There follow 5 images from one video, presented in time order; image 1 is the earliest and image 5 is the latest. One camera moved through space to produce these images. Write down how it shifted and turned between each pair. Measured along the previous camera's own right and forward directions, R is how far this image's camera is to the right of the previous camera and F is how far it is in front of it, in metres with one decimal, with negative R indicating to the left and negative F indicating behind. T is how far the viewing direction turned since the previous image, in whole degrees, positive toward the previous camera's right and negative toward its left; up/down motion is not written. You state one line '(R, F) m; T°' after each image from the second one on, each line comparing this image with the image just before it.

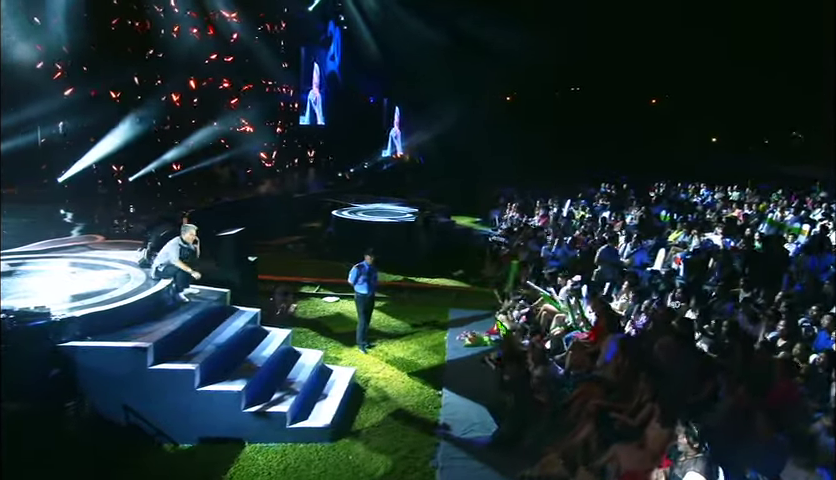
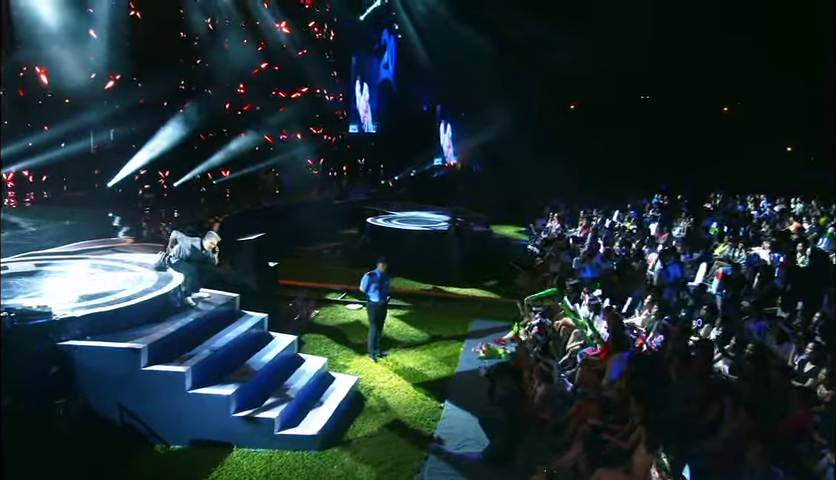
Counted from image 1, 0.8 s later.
(+0.8, +0.2) m; -6°
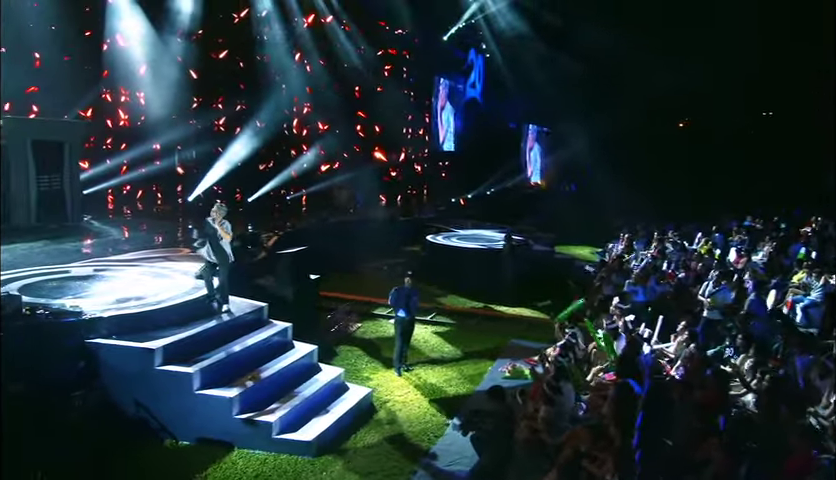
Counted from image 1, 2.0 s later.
(+1.2, 0.0) m; -9°
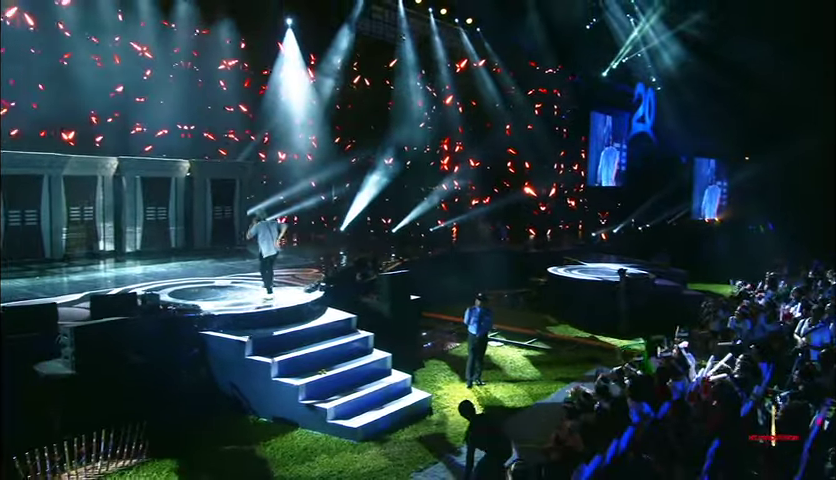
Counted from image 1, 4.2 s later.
(+2.2, -0.9) m; -17°
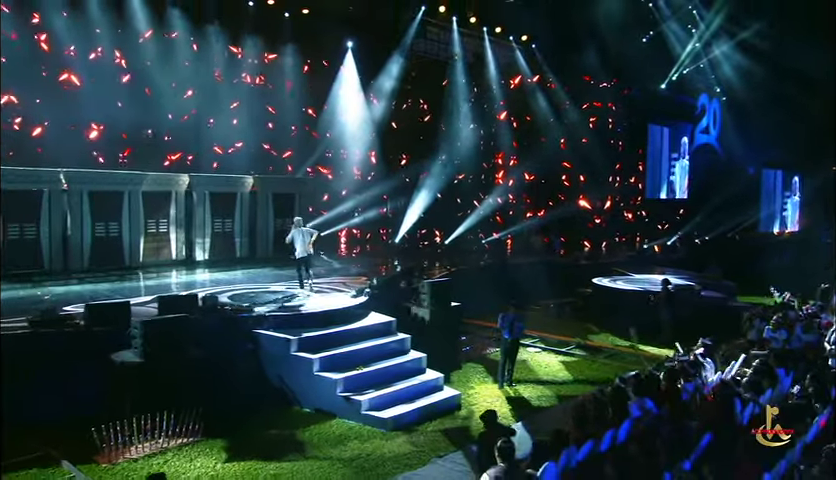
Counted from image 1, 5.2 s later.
(+0.7, -0.8) m; -6°
